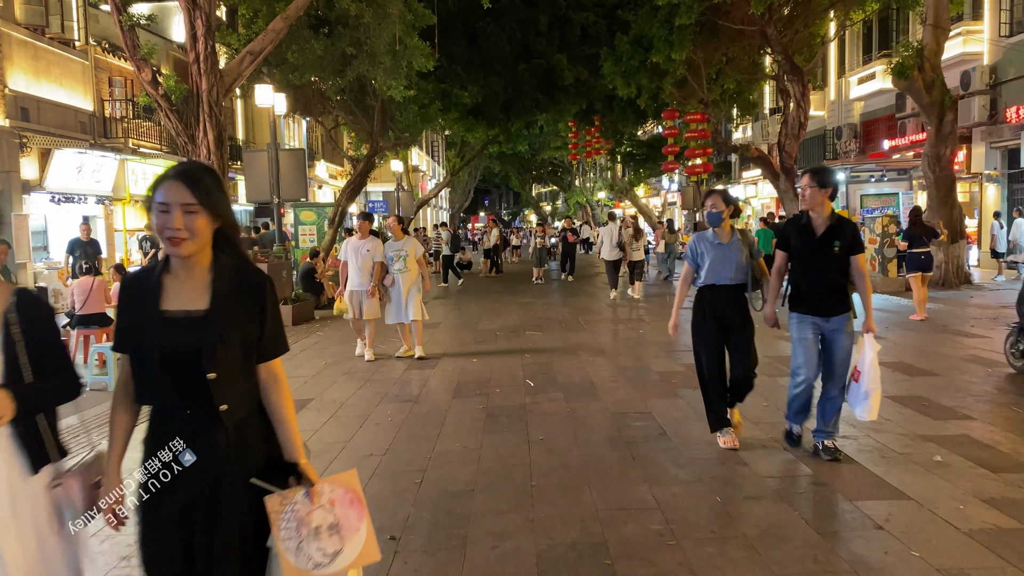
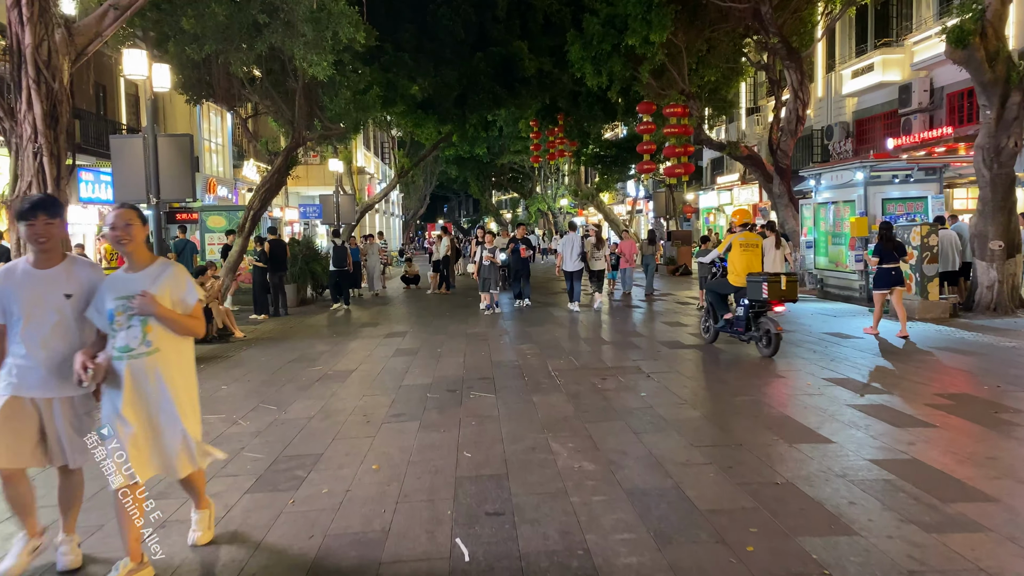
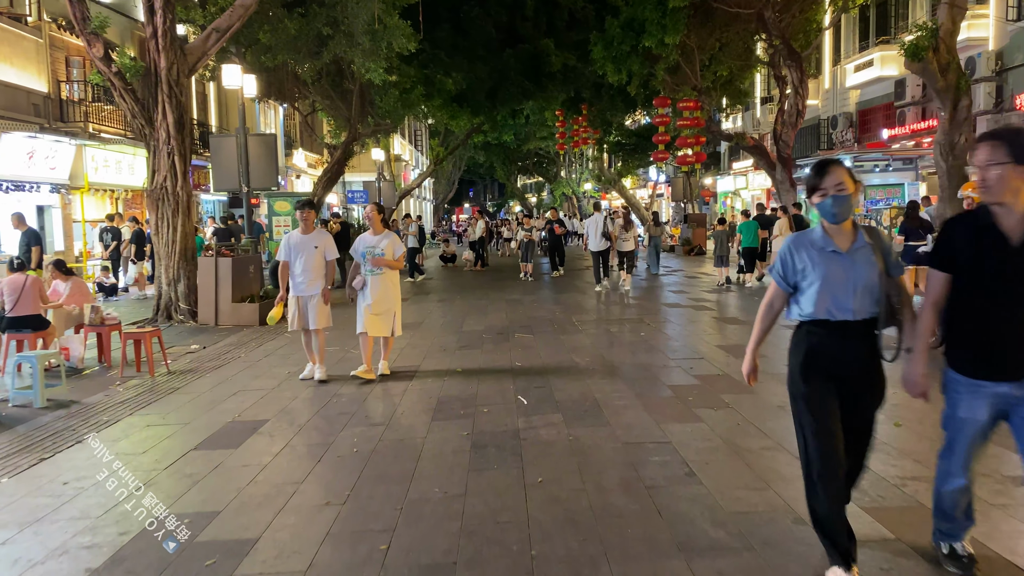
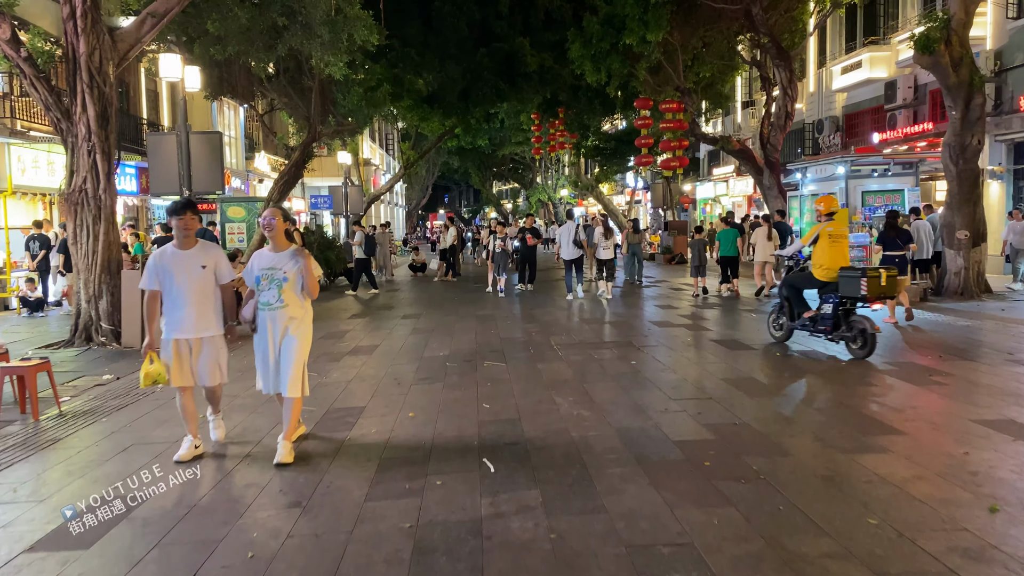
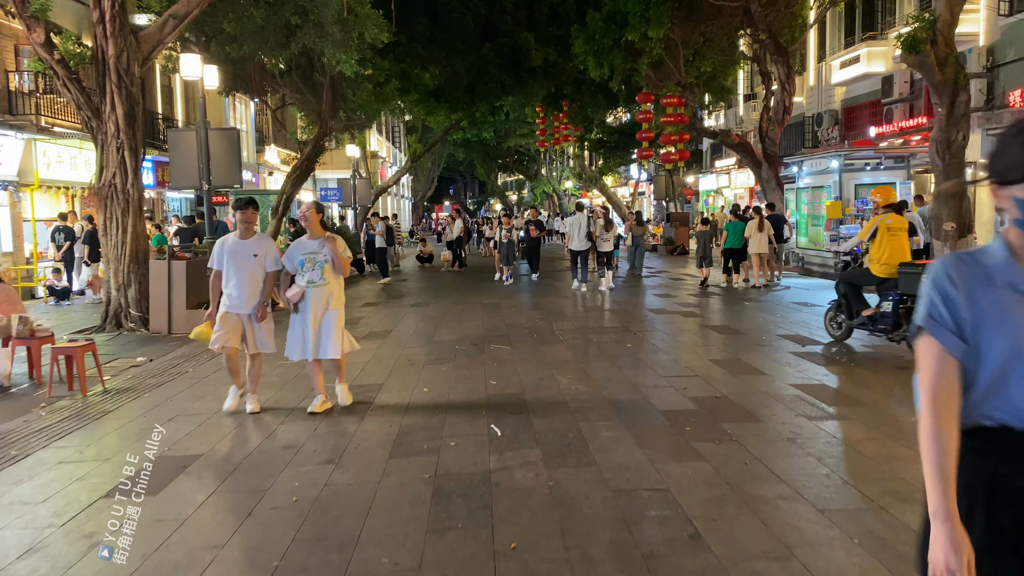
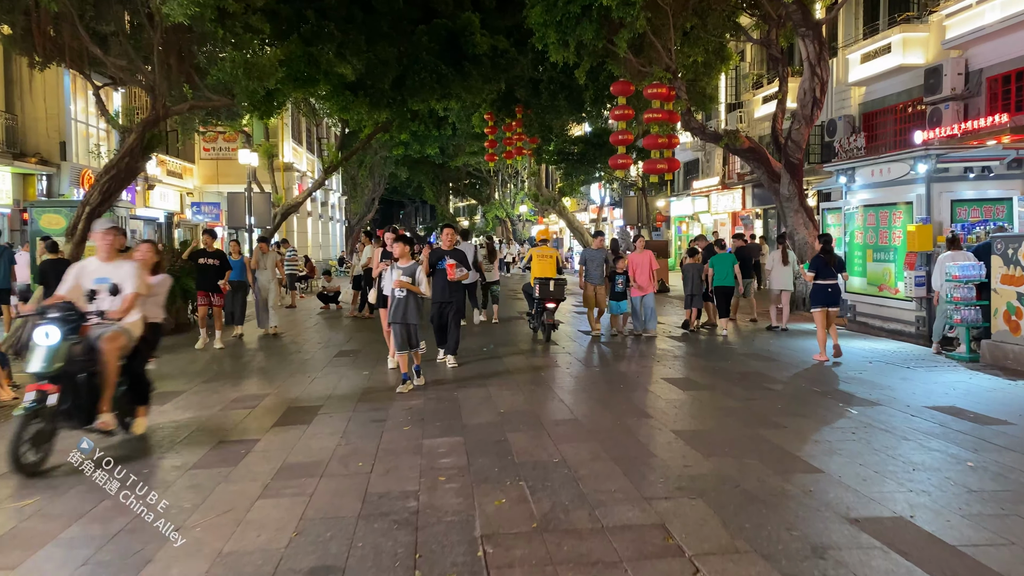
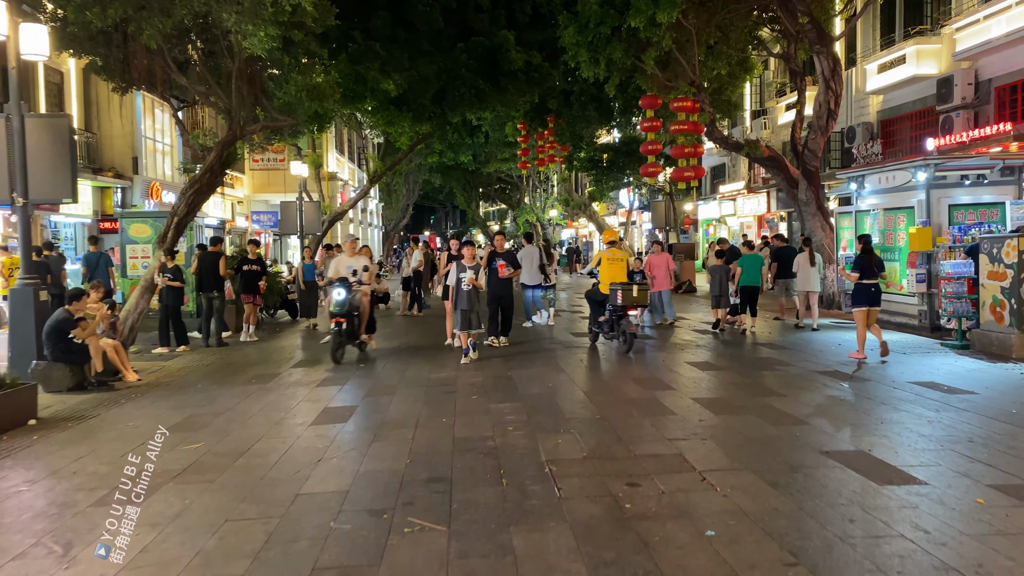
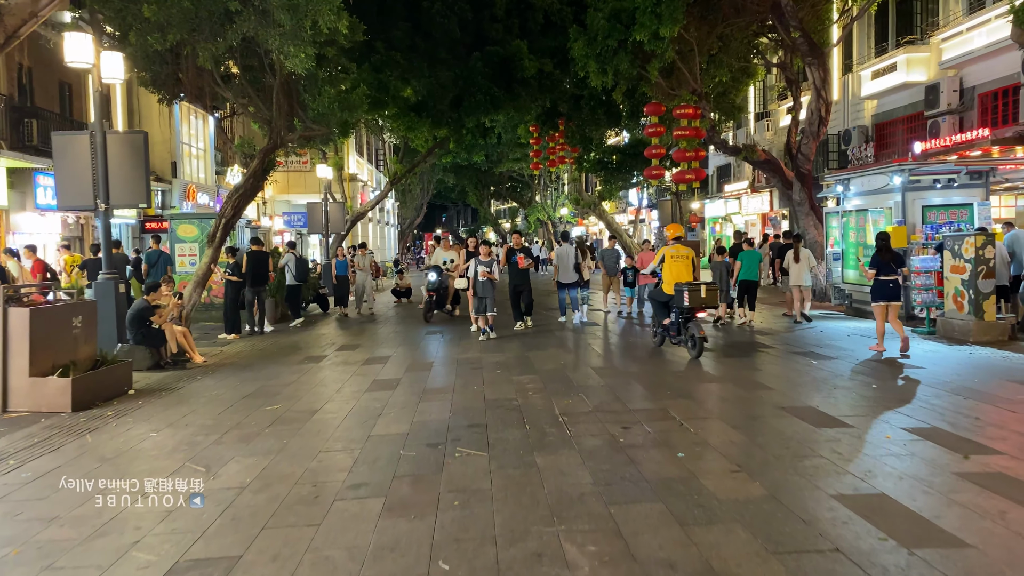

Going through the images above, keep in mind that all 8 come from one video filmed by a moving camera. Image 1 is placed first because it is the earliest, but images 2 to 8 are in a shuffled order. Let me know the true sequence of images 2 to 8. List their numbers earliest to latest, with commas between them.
3, 5, 4, 2, 8, 7, 6
